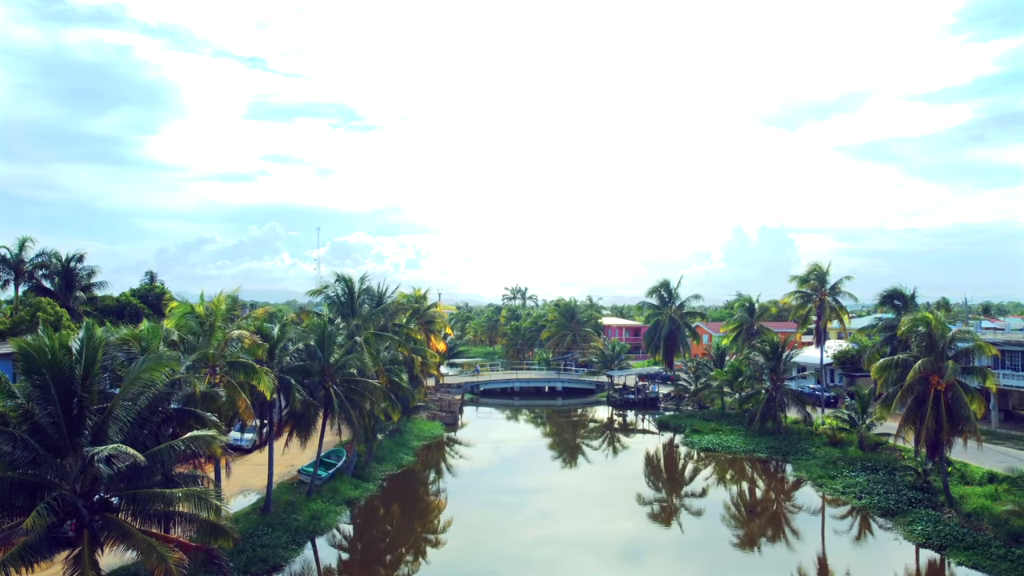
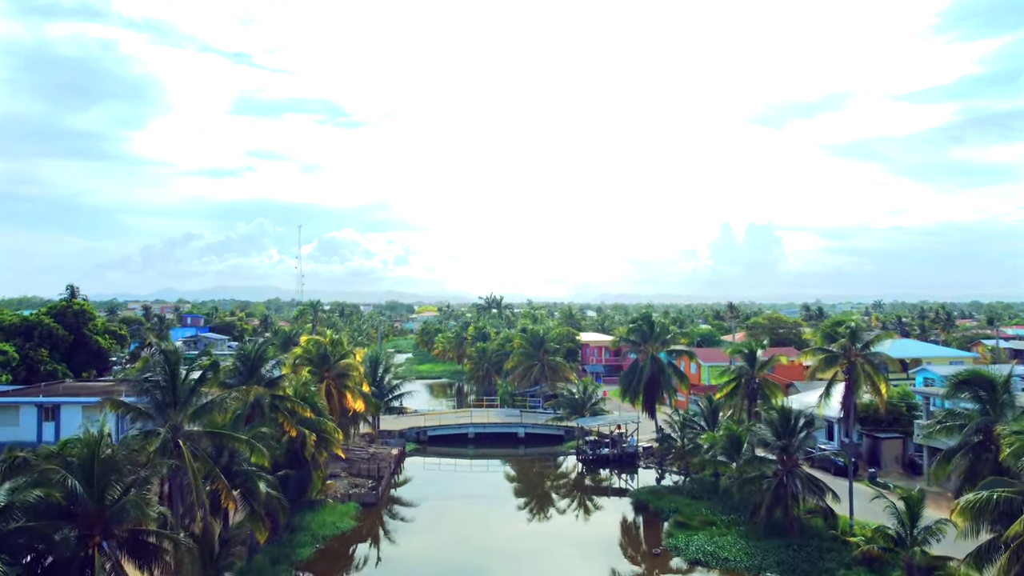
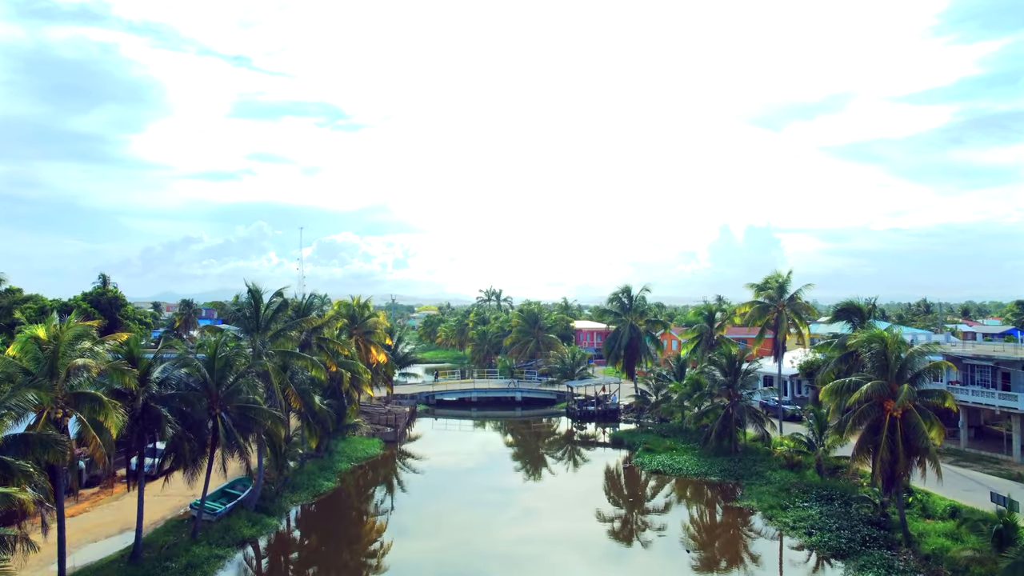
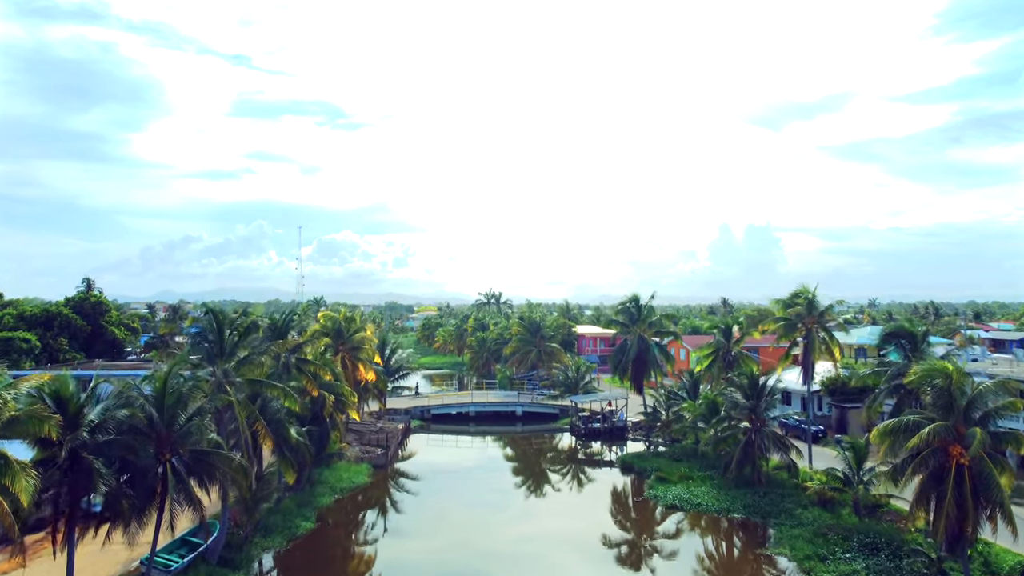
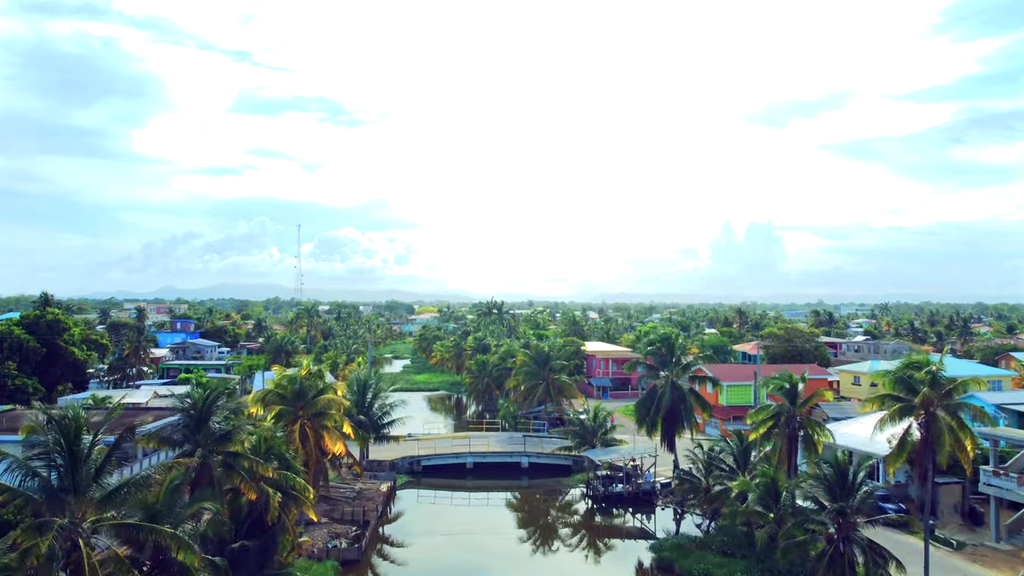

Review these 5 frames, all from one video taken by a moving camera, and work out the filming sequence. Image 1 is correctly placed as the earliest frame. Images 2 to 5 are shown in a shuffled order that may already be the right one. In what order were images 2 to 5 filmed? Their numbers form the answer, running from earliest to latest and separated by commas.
3, 4, 2, 5
